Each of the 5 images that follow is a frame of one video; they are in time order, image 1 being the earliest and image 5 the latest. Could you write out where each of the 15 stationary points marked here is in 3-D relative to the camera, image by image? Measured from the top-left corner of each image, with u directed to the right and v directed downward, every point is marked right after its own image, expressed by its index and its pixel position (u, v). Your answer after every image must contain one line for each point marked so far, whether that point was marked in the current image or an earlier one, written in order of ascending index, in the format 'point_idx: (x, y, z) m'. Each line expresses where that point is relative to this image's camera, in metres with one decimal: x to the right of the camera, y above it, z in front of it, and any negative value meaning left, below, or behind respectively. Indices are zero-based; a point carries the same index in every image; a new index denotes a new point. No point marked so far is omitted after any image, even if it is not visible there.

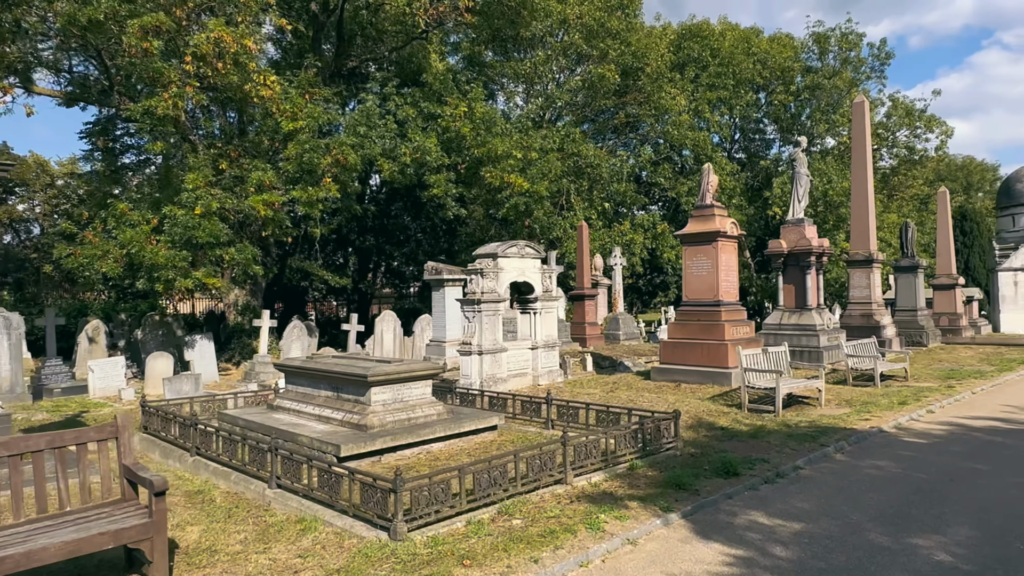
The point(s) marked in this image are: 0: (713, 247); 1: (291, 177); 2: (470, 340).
0: (+3.9, +0.8, +13.3) m
1: (-5.4, +2.7, +16.8) m
2: (-0.7, -0.9, +11.5) m
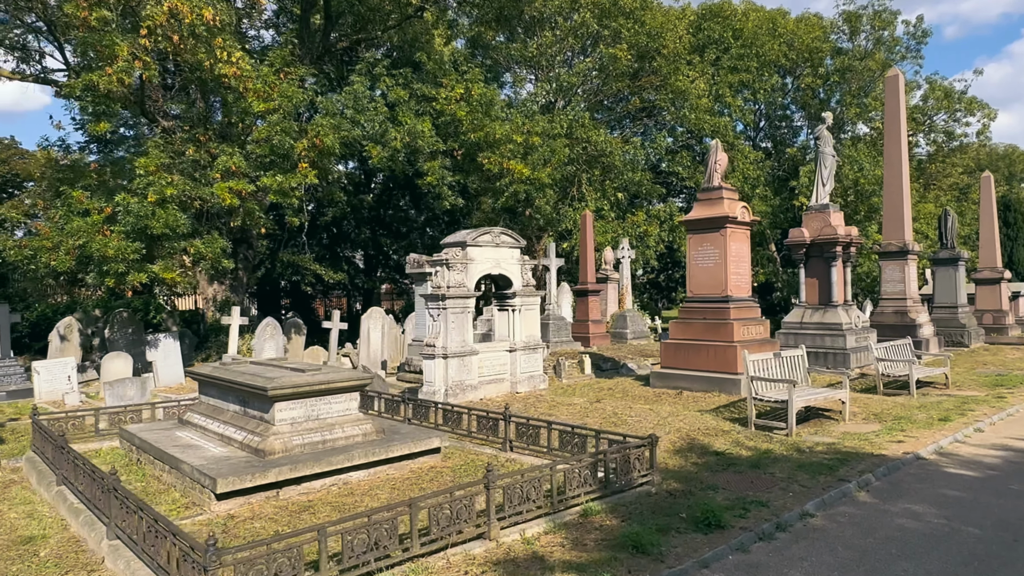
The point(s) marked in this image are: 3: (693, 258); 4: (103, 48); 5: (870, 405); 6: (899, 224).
0: (+3.5, +0.9, +11.6) m
1: (-5.6, +2.8, +15.5) m
2: (-1.1, -0.8, +10.0) m
3: (+3.2, +0.5, +12.0) m
4: (-7.9, +4.6, +13.2) m
5: (+5.3, -1.7, +10.1) m
6: (+10.0, +1.7, +17.7) m
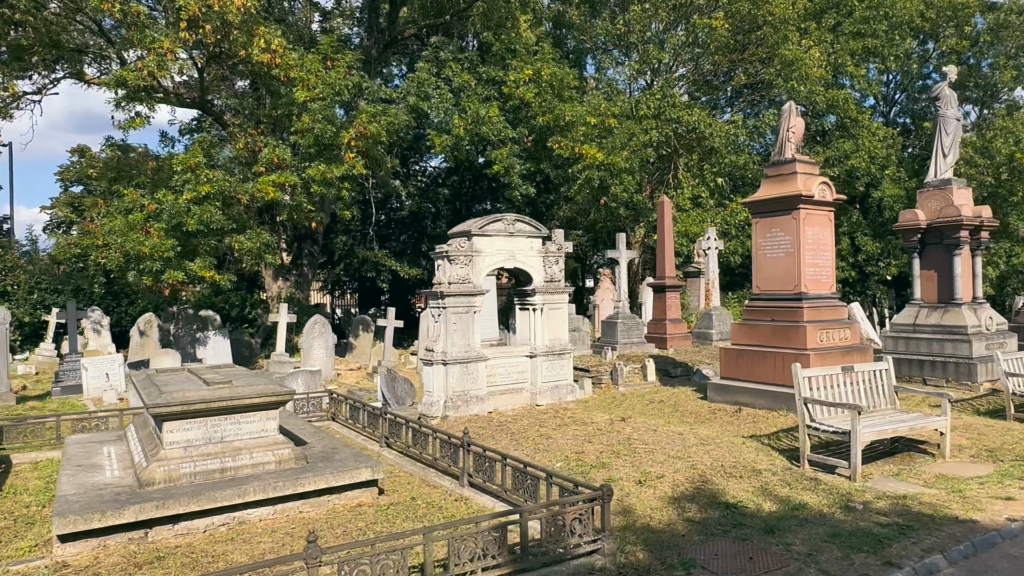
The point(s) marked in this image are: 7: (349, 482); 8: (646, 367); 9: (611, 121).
0: (+3.9, +1.0, +9.5) m
1: (-4.4, +2.9, +14.9) m
2: (-1.0, -0.8, +8.7) m
3: (+3.6, +0.6, +10.0) m
4: (-7.1, +4.7, +13.1) m
5: (+5.3, -1.7, +7.7) m
6: (+11.3, +1.8, +14.4) m
7: (-1.3, -1.6, +5.6) m
8: (+2.6, -1.5, +13.2) m
9: (+2.9, +4.8, +19.8) m
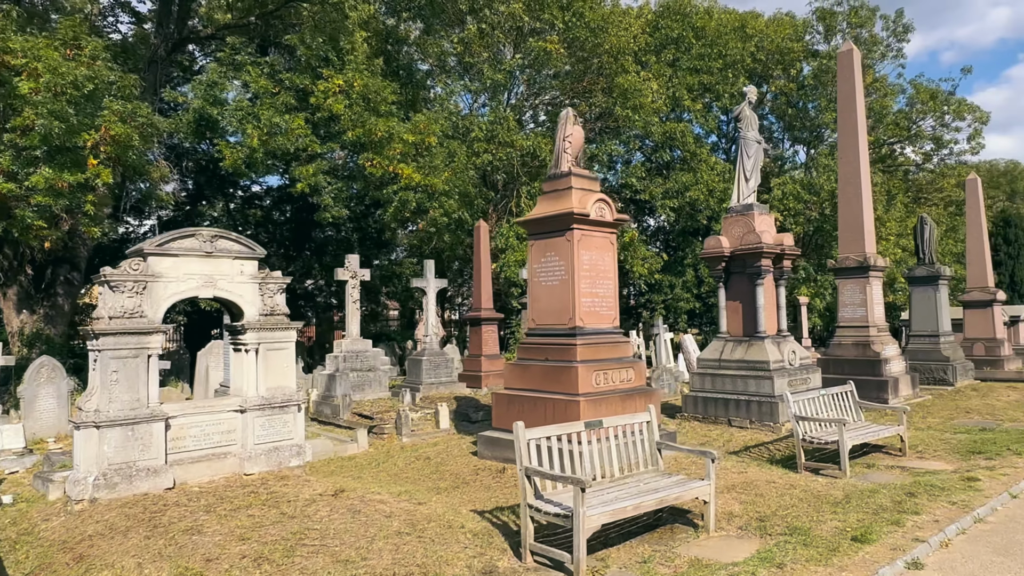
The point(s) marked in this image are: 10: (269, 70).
0: (+0.6, +0.6, +8.1) m
1: (-8.5, +2.3, +12.2) m
2: (-4.0, -1.1, +6.5) m
3: (+0.3, +0.2, +8.5) m
4: (-10.8, +4.2, +10.0) m
5: (+2.4, -2.0, +6.5) m
6: (+7.2, +1.1, +14.2) m
7: (-3.8, -1.8, +3.3) m
8: (-1.2, -2.1, +11.4) m
9: (-2.1, +4.0, +18.3) m
10: (-6.3, +5.7, +18.0) m
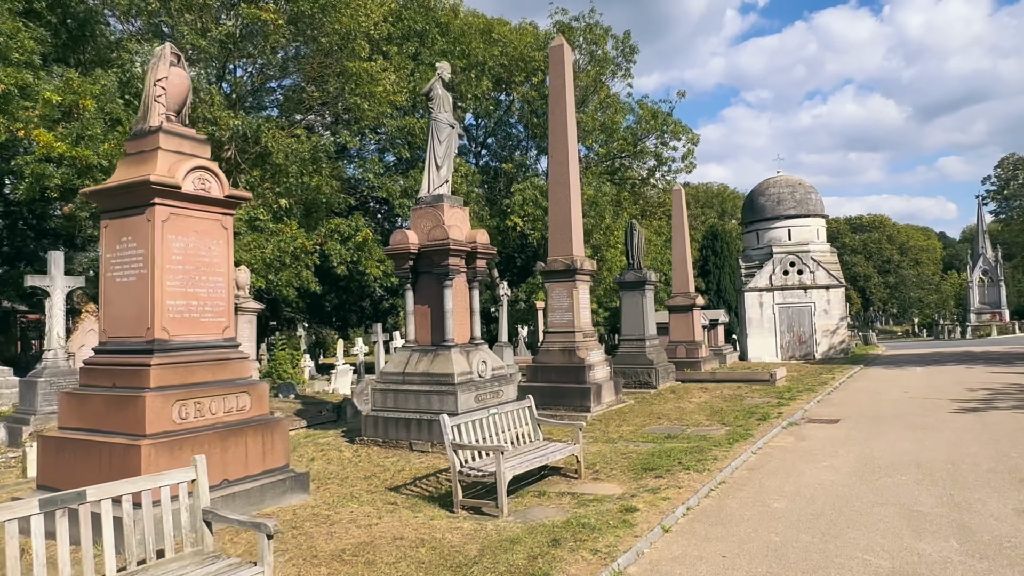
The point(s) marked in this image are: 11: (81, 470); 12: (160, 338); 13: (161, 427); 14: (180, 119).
0: (-3.1, +0.6, +5.9) m
1: (-13.1, +2.4, +6.8) m
2: (-7.0, -1.0, +2.8) m
3: (-3.6, +0.2, +6.1) m
4: (-14.5, +4.3, +4.0) m
5: (-1.0, -2.0, +4.9) m
6: (+1.1, +1.1, +13.7) m
7: (-5.8, -1.7, -0.2) m
8: (-6.0, -2.1, +8.4) m
9: (-9.0, +4.0, +14.6) m
10: (-12.9, +5.7, +13.0) m
11: (-3.5, -1.5, +5.7) m
12: (-3.0, -0.4, +5.8) m
13: (-2.8, -1.1, +5.5) m
14: (-3.1, +1.6, +6.5) m
